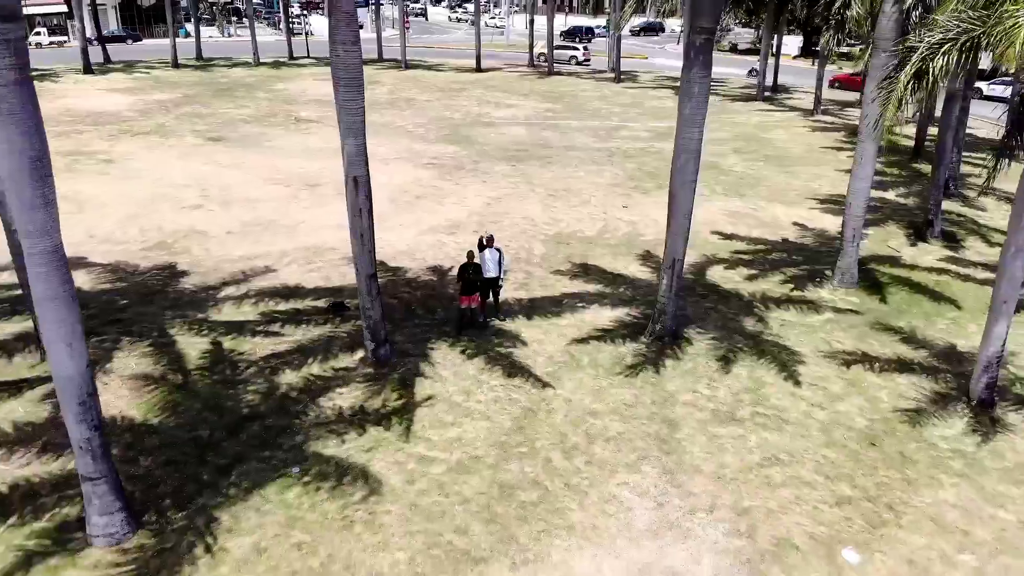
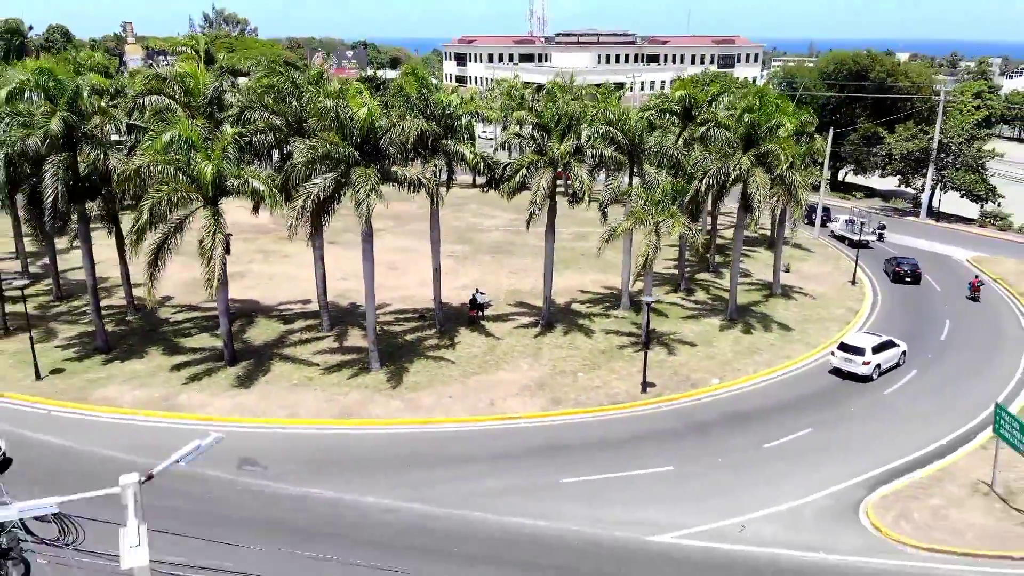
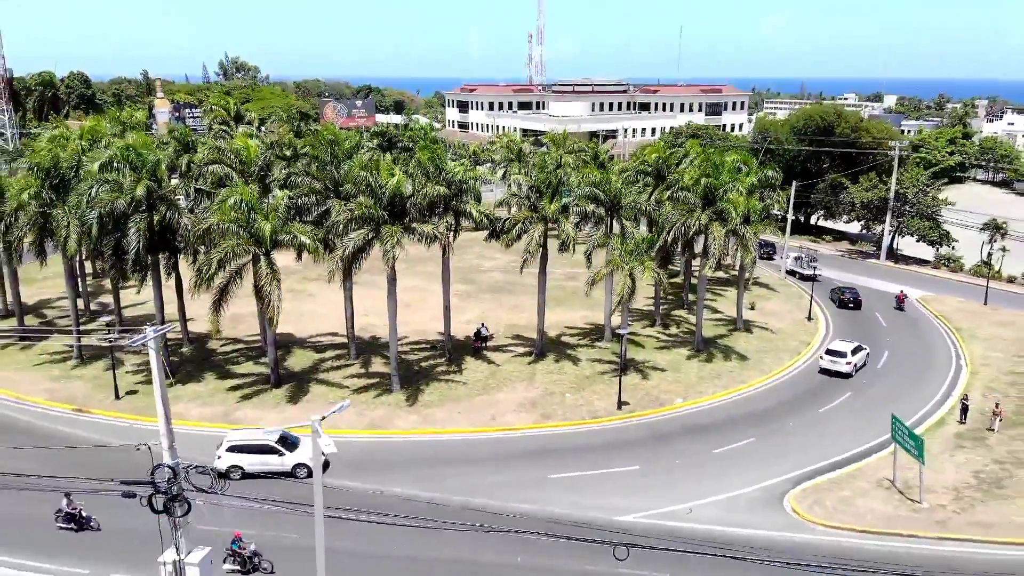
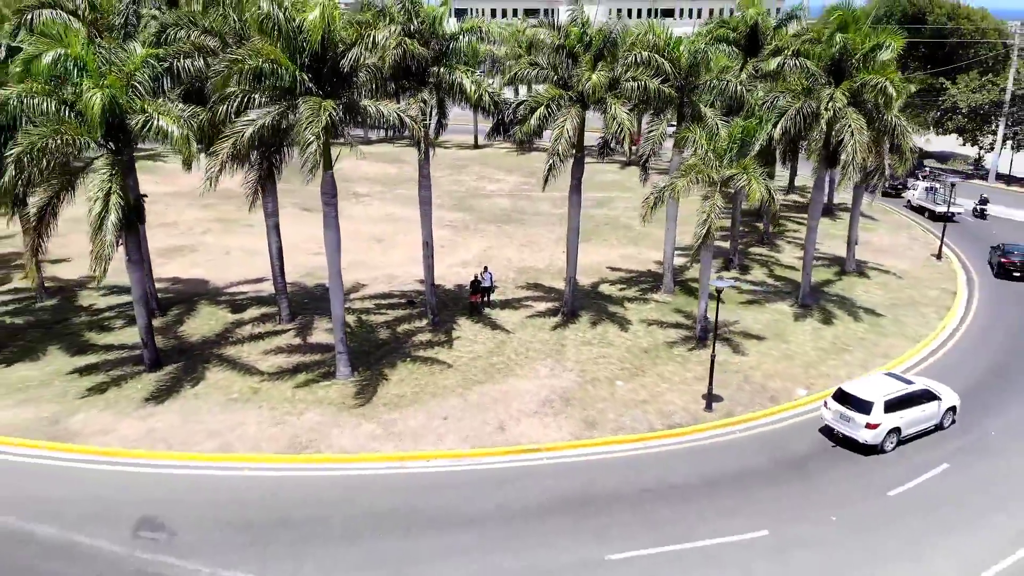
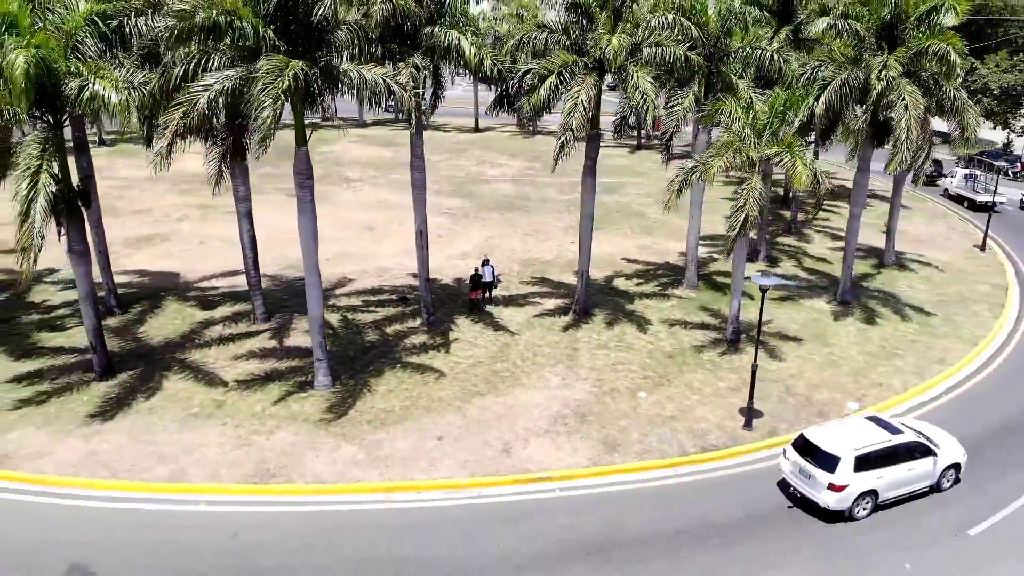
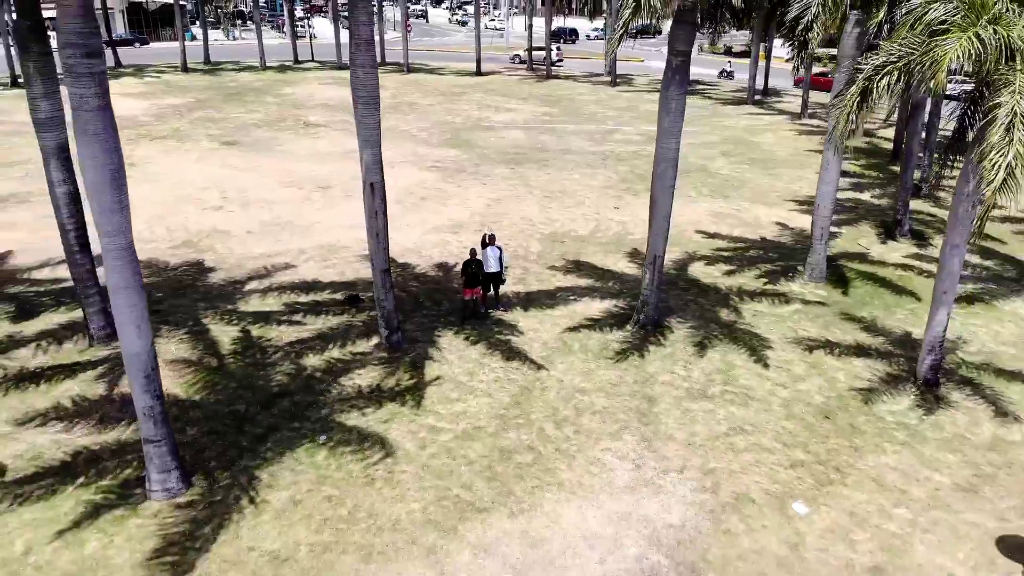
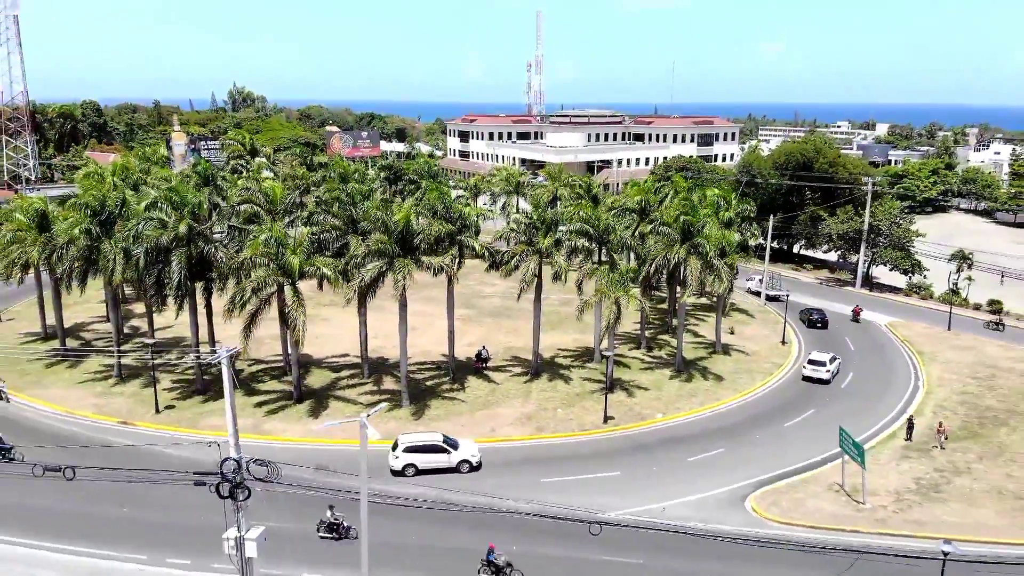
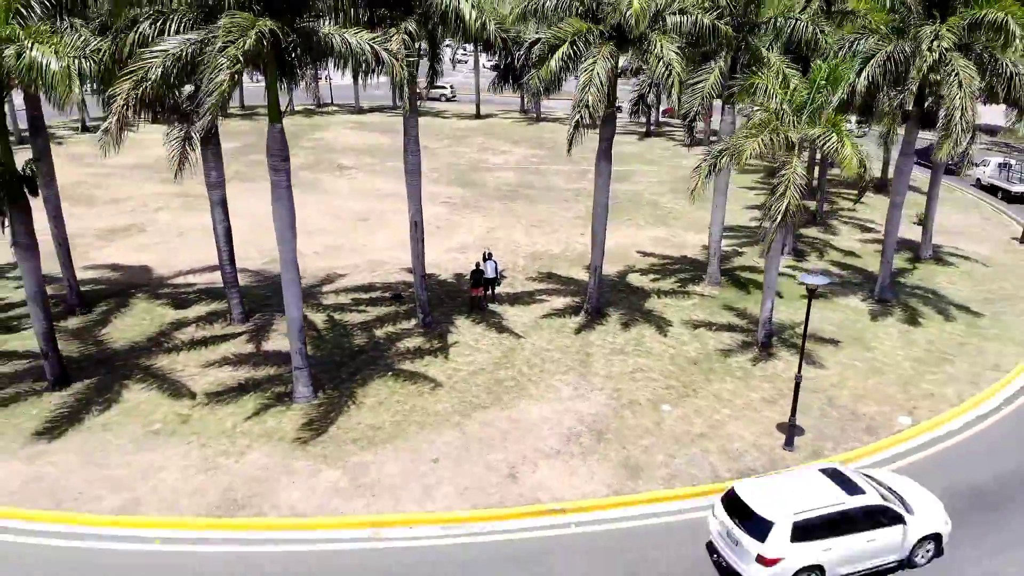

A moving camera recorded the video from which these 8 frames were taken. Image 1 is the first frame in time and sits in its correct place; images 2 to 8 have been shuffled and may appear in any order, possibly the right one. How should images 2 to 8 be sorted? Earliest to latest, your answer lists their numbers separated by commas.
6, 8, 5, 4, 2, 3, 7
